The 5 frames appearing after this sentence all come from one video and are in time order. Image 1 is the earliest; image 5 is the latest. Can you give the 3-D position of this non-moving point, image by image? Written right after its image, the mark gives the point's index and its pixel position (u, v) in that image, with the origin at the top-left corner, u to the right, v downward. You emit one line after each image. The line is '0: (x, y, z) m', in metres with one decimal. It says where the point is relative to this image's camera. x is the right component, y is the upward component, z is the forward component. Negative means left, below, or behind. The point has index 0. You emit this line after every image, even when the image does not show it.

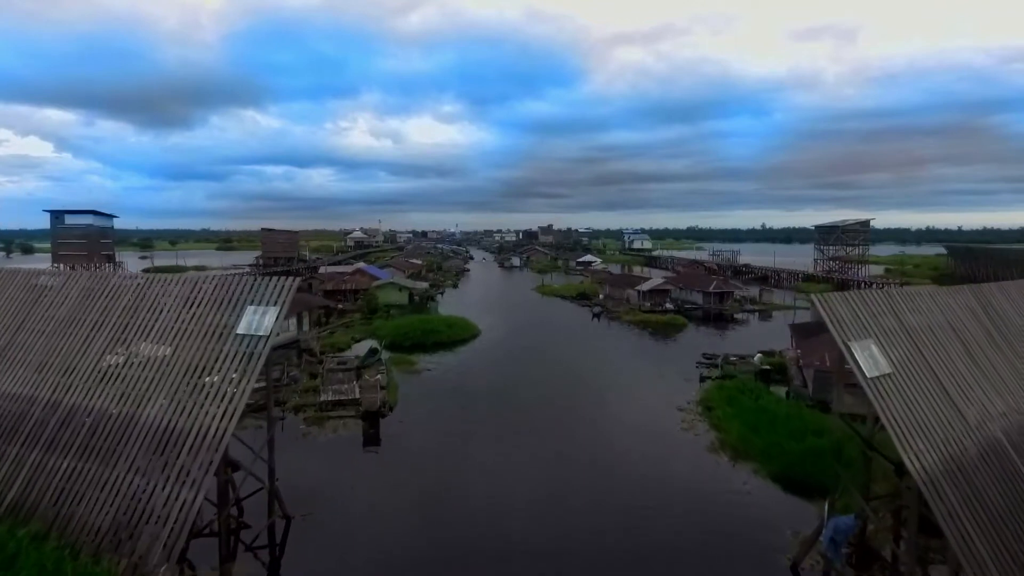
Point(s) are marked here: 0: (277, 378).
0: (-8.0, -3.2, +19.9) m
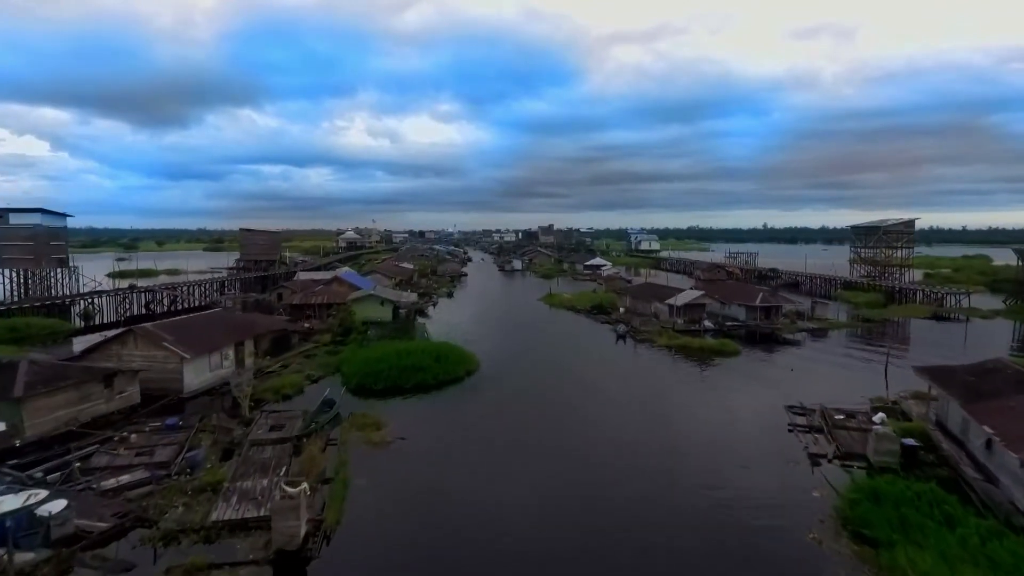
0: (-7.6, -4.0, +12.9) m
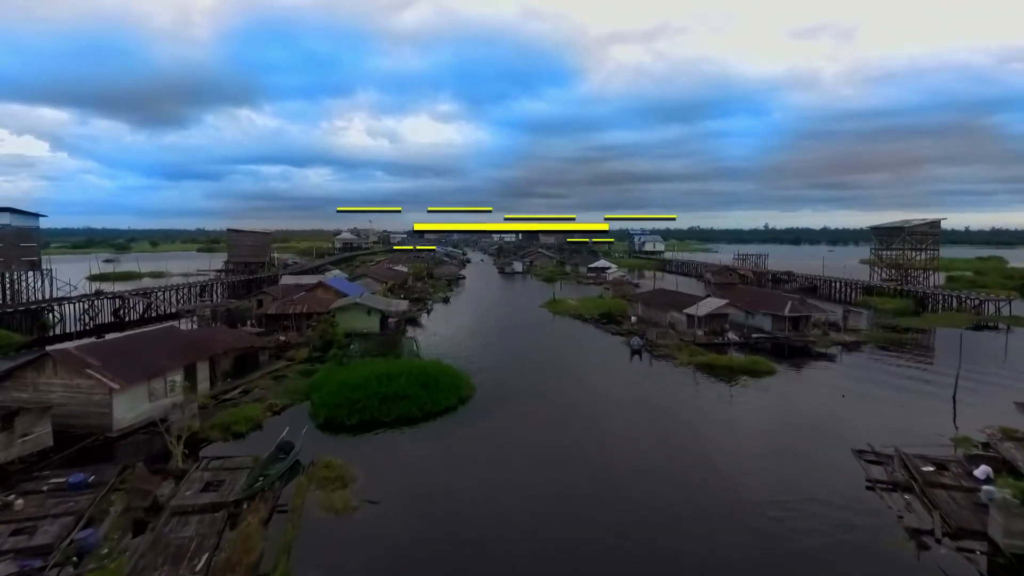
0: (-7.6, -4.4, +9.5) m
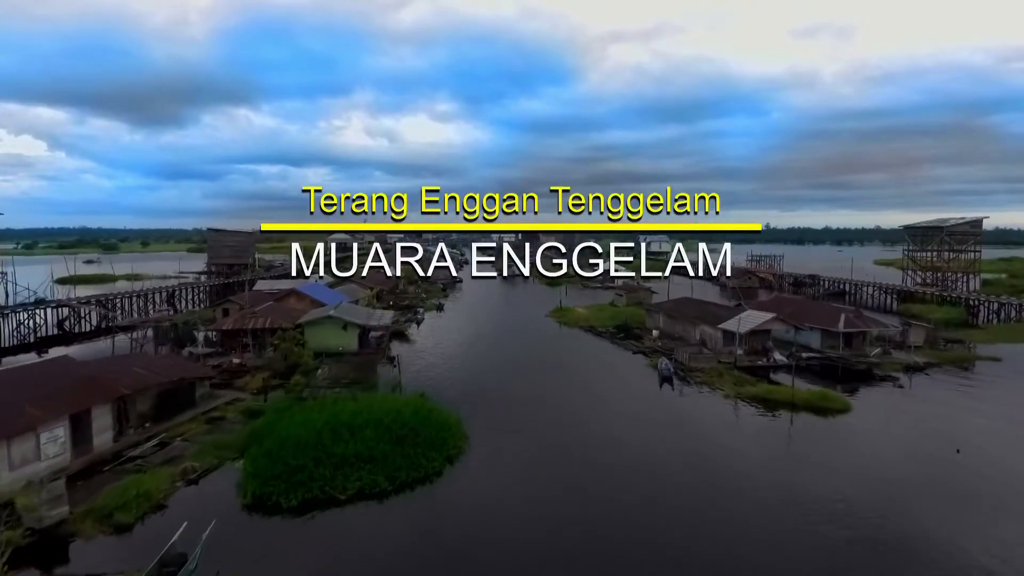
0: (-7.5, -4.8, +4.7) m
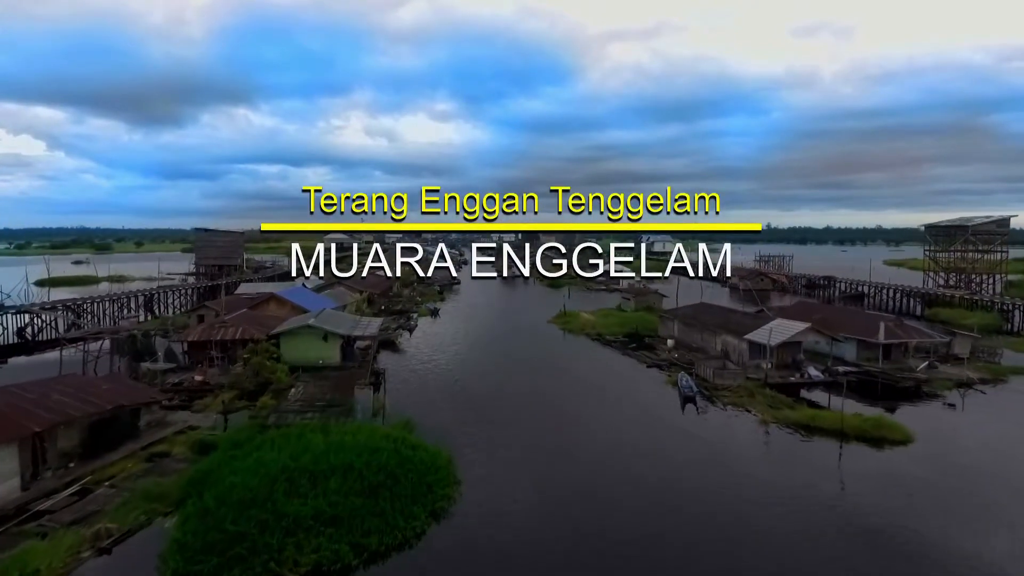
0: (-7.4, -5.1, +1.9) m
